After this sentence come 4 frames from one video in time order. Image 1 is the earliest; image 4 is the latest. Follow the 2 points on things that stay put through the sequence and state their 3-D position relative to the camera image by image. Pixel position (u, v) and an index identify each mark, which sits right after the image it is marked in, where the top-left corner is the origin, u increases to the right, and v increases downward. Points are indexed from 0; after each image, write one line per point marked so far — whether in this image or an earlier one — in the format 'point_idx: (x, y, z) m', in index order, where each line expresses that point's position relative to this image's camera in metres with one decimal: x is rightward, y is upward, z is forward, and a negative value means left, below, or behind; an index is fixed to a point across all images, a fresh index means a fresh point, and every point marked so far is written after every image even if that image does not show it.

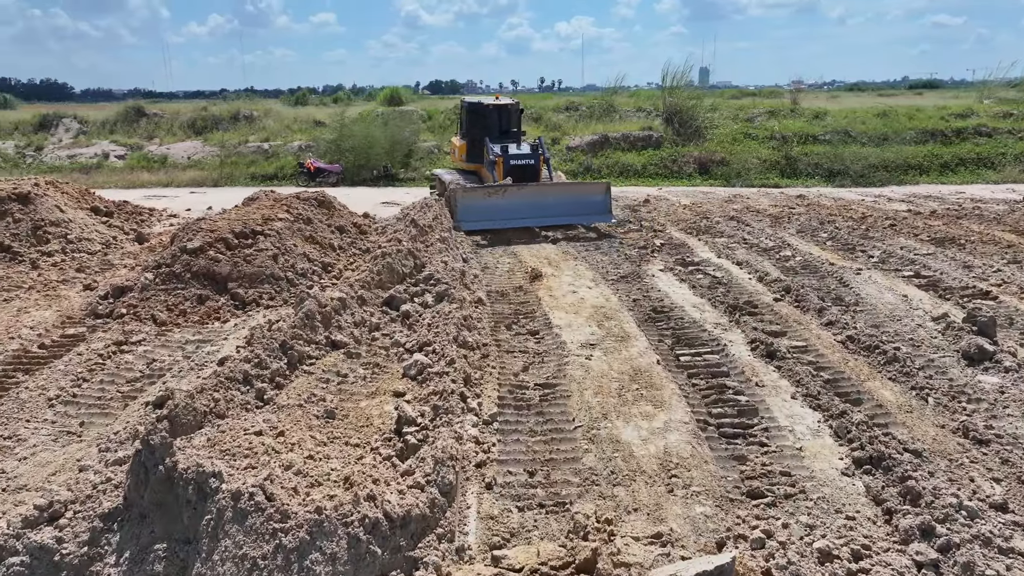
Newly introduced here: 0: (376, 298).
0: (-1.3, -0.1, +6.7) m
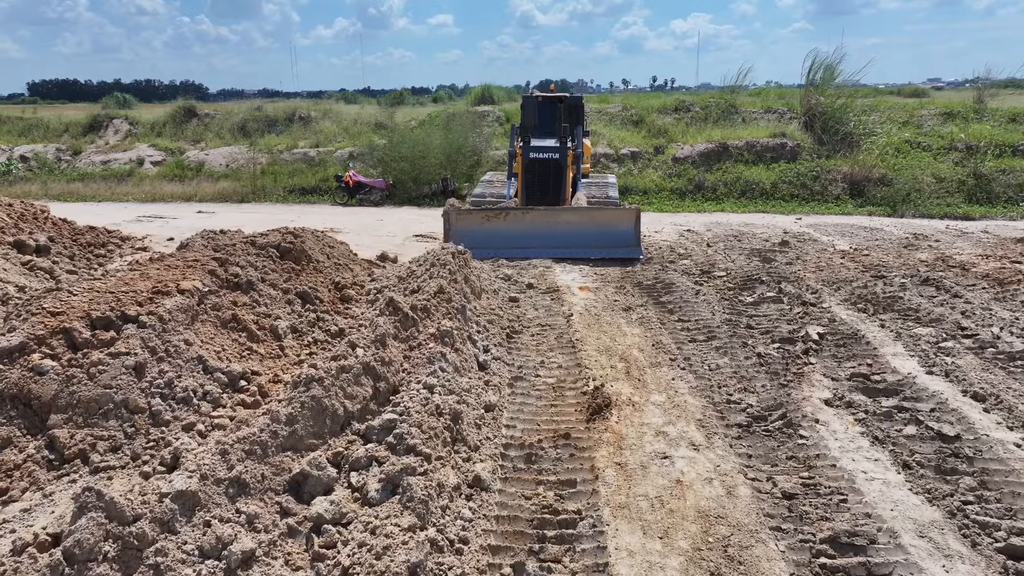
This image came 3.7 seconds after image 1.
0: (-1.2, -1.0, +3.5) m
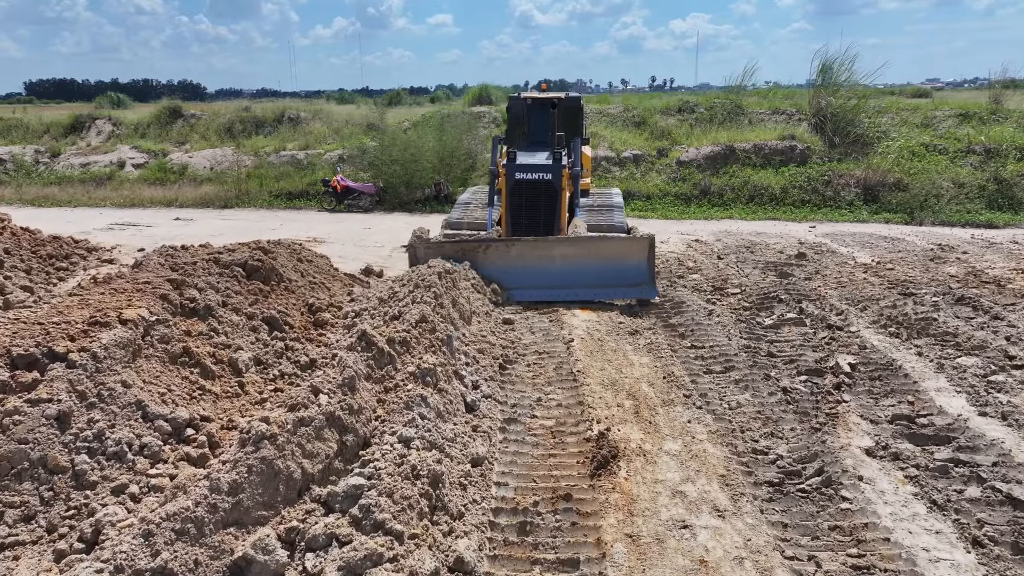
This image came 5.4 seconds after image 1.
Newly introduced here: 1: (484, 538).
0: (-1.2, -1.1, +2.8) m
1: (-0.1, -1.2, +3.3) m
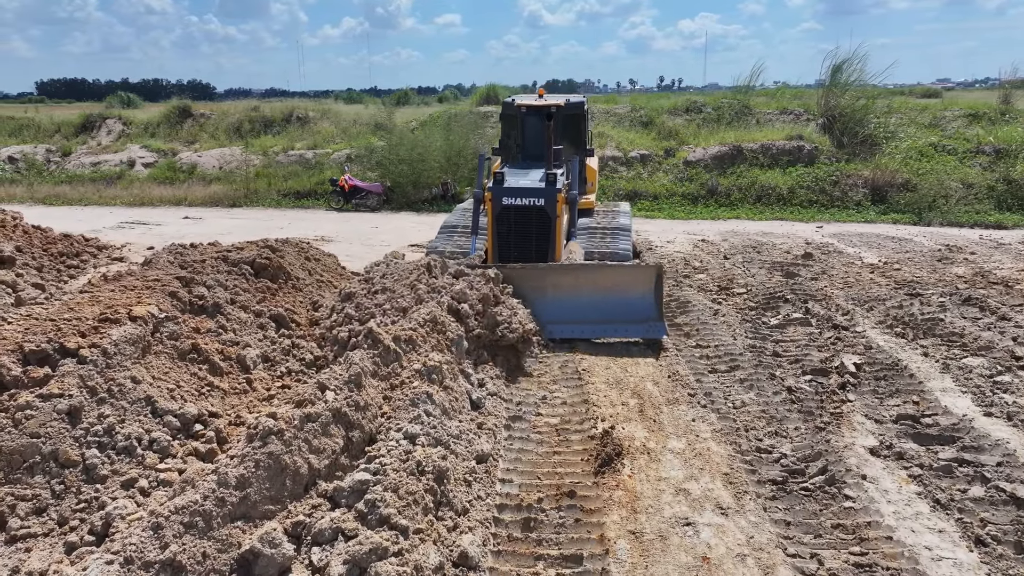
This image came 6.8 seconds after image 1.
0: (-1.2, -1.1, +2.9) m
1: (-0.1, -1.2, +3.3) m
